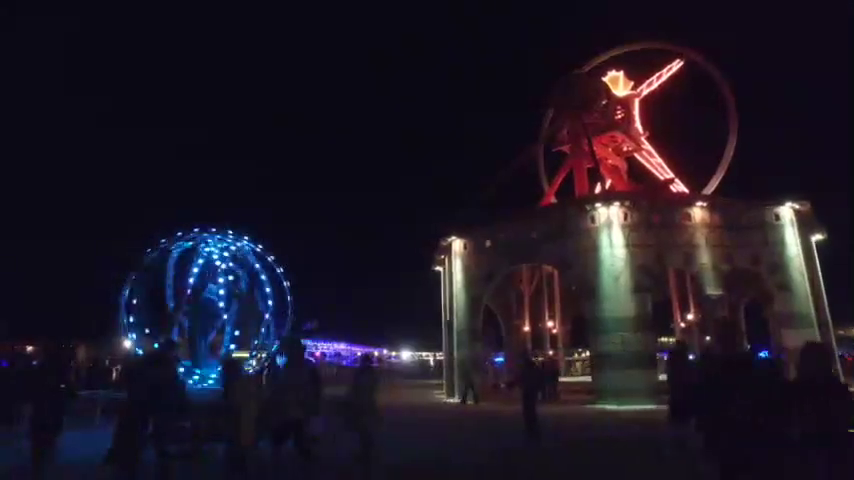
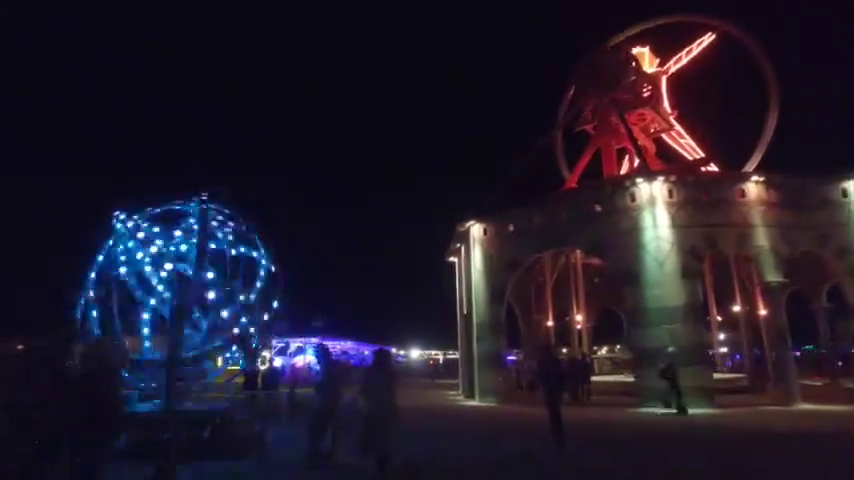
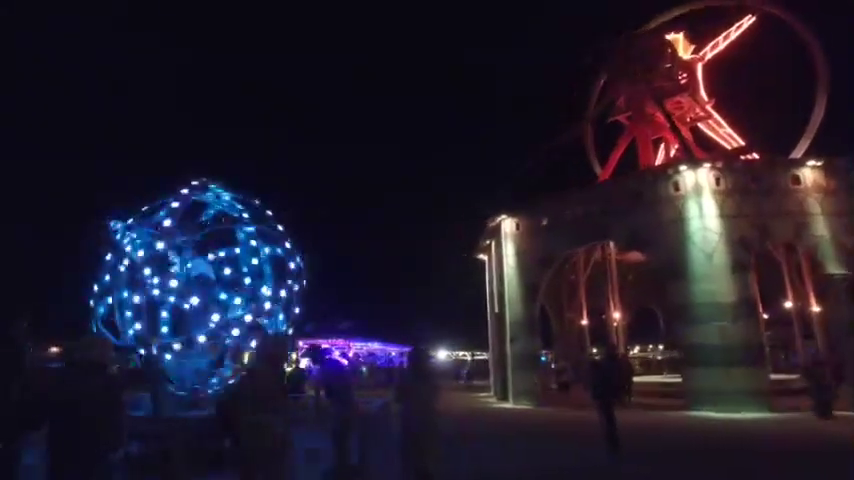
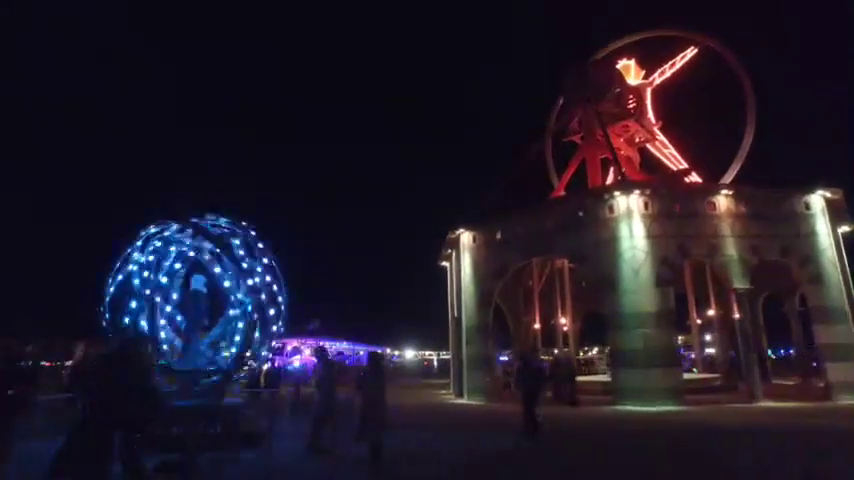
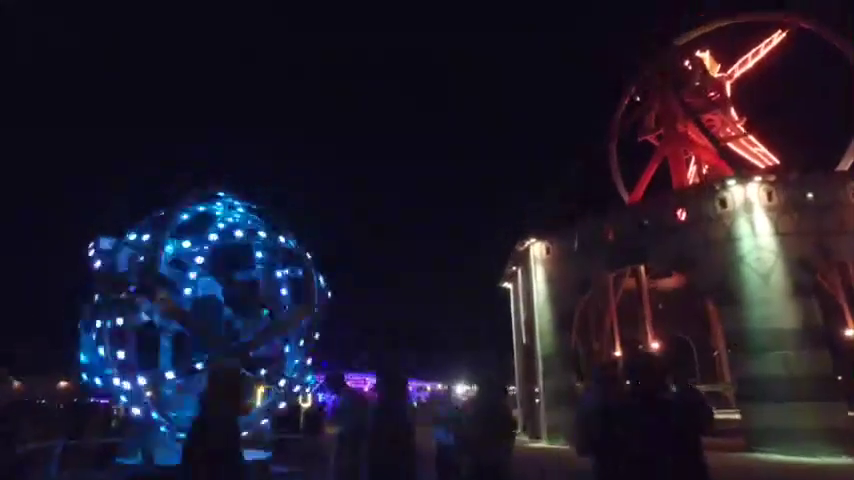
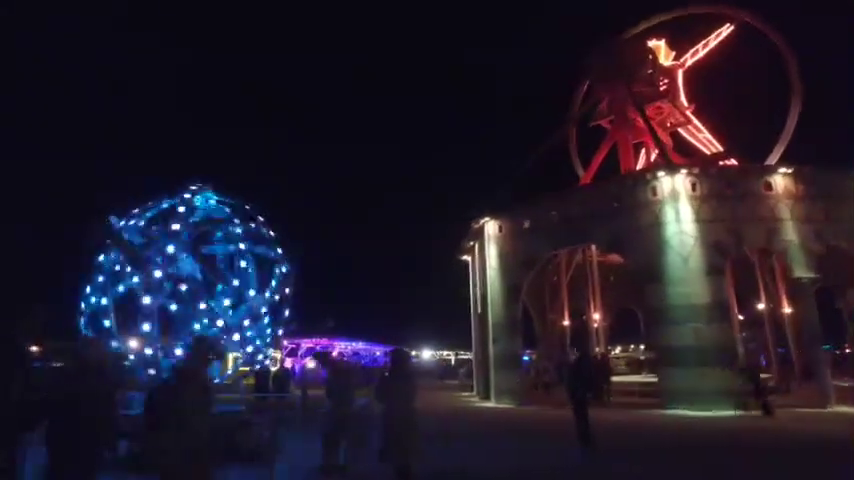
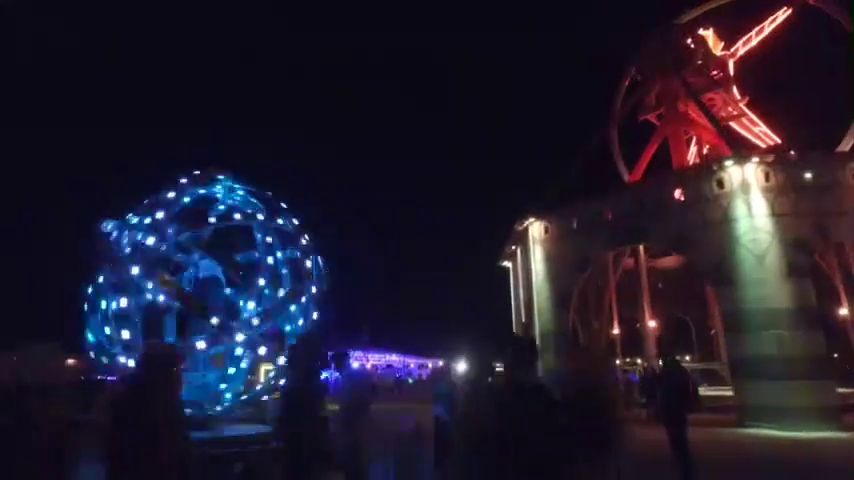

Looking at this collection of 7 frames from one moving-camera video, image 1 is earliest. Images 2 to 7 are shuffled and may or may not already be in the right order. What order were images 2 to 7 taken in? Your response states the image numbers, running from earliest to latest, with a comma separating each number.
4, 2, 6, 3, 7, 5
